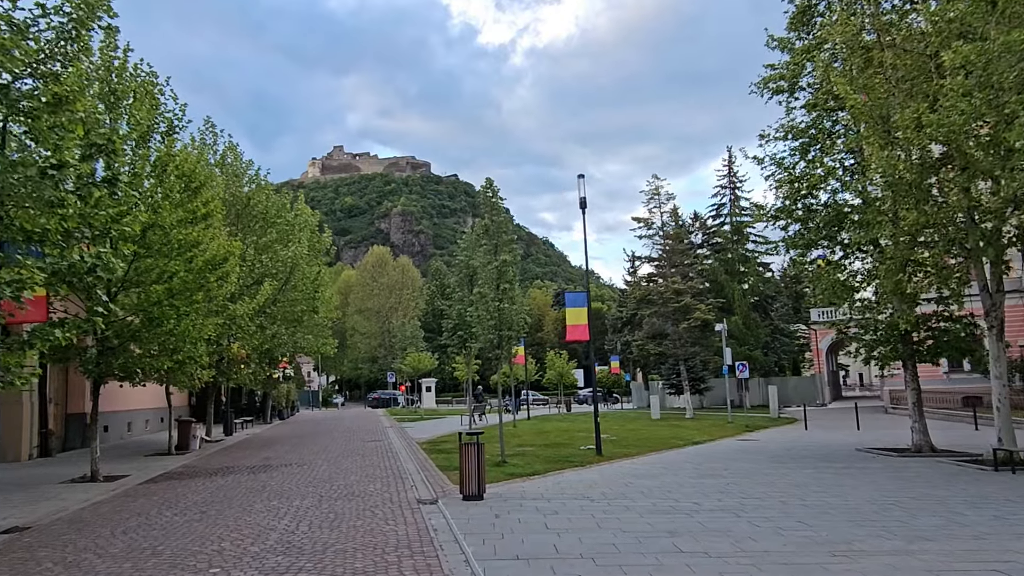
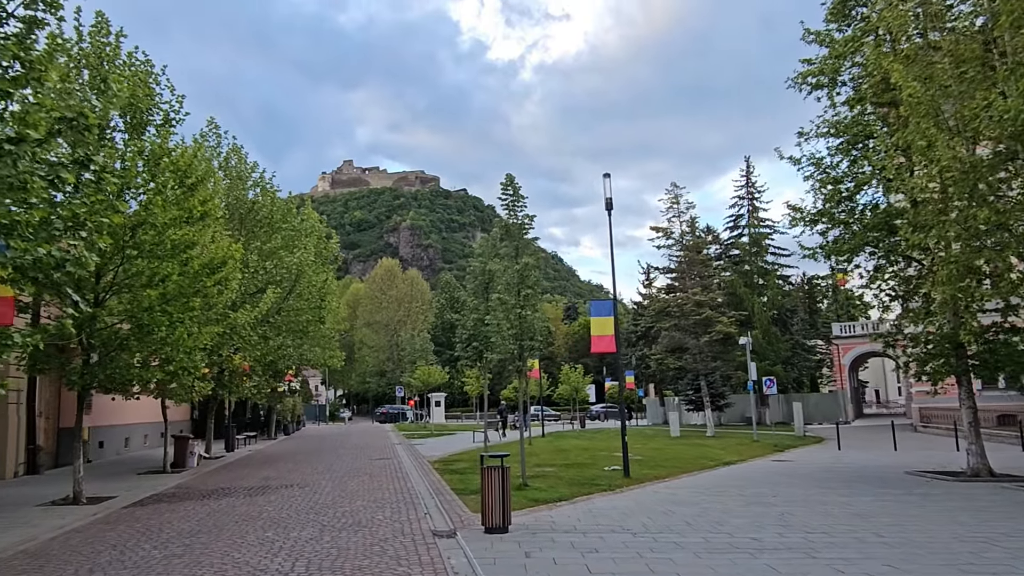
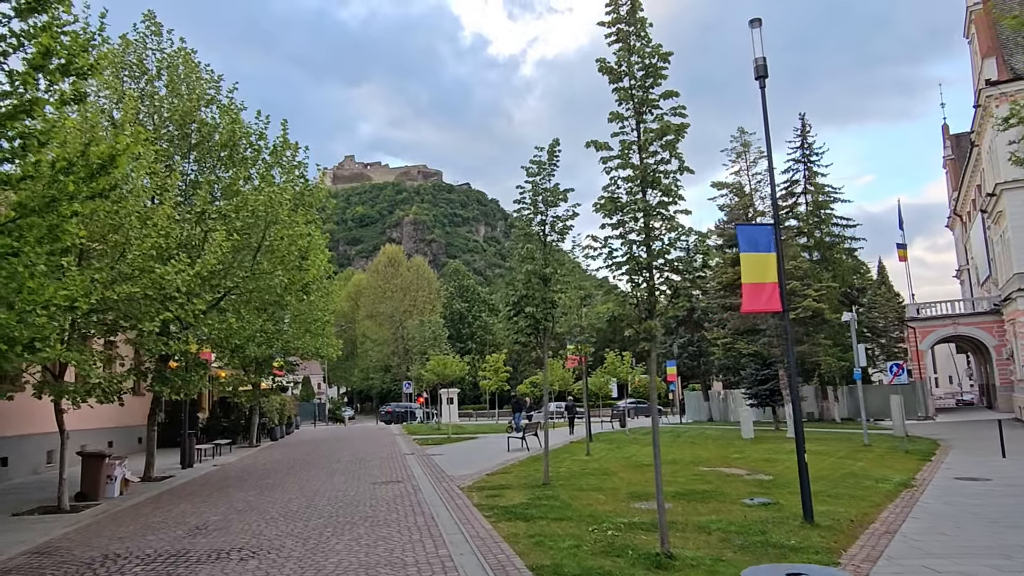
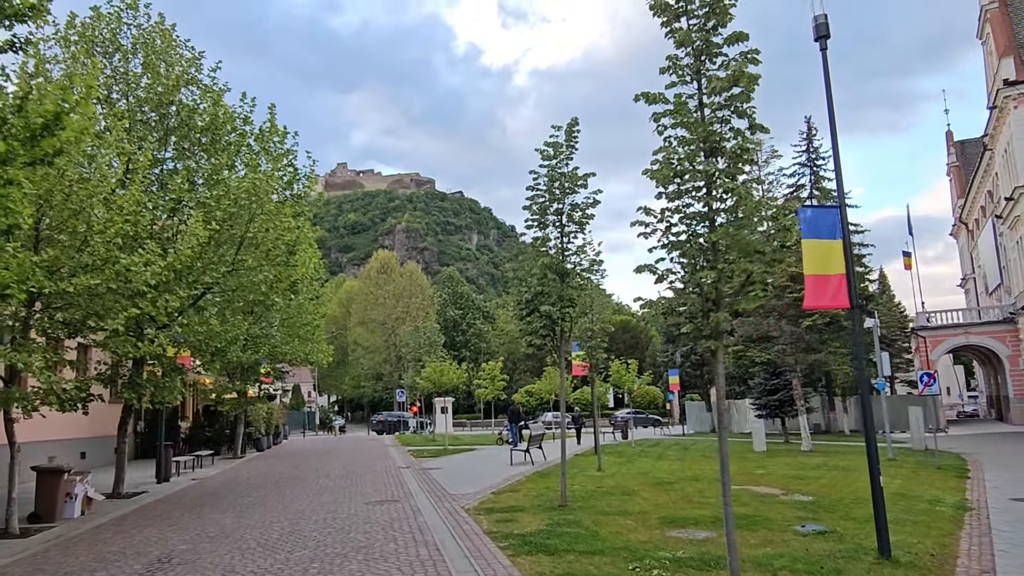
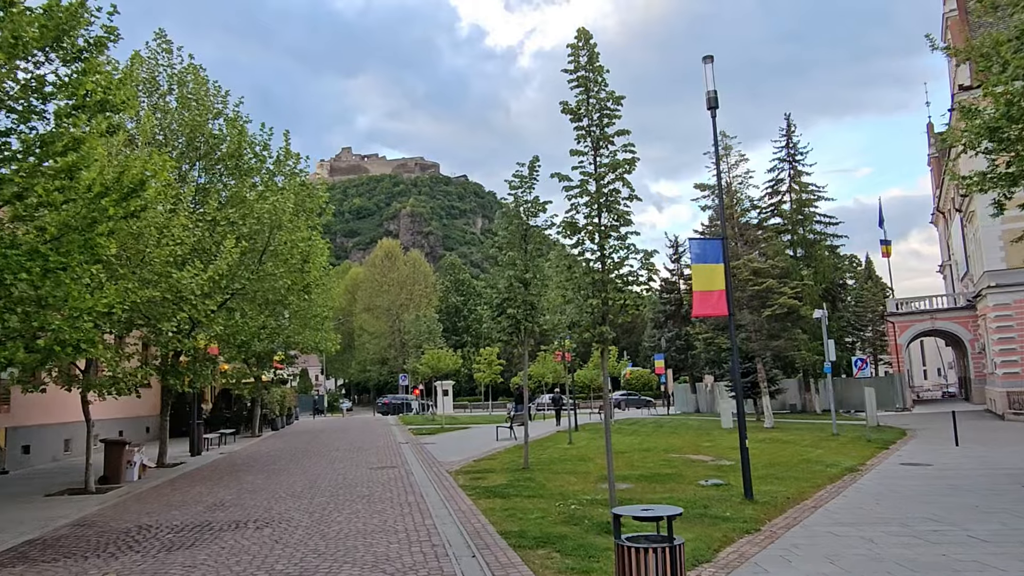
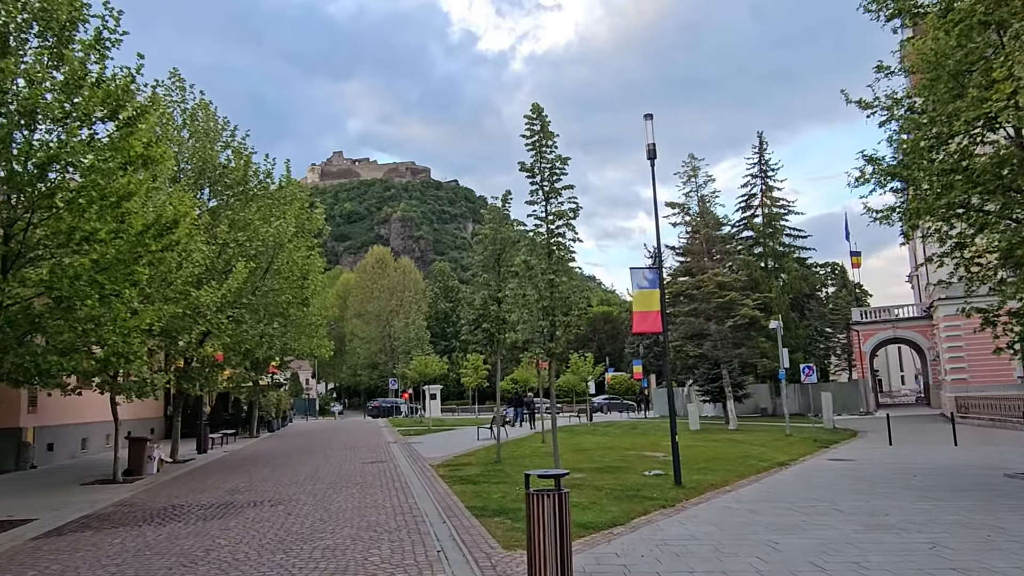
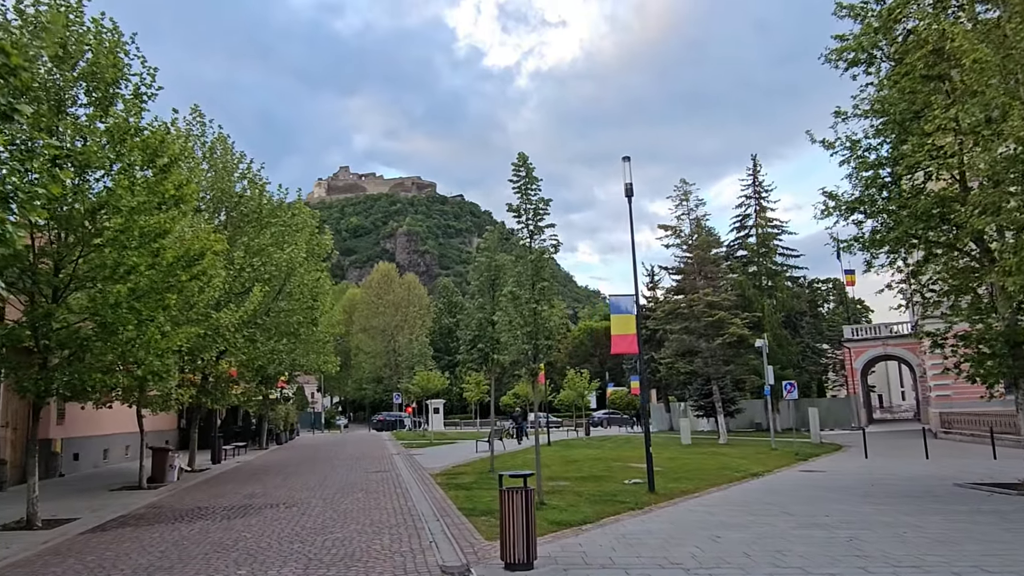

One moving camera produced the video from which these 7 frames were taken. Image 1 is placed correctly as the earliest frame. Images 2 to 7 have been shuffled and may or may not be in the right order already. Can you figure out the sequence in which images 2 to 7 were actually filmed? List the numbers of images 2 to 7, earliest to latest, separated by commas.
2, 7, 6, 5, 3, 4
